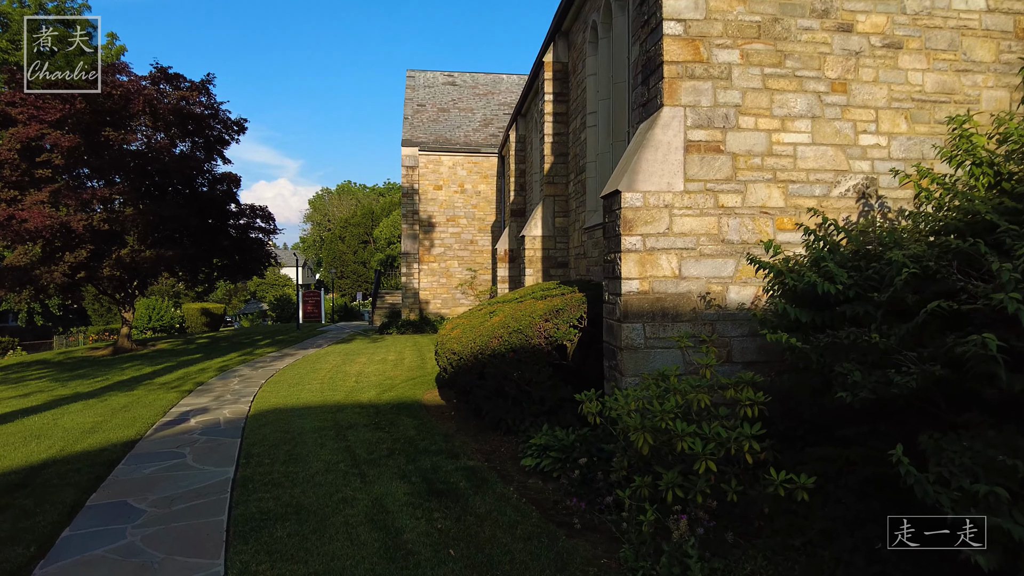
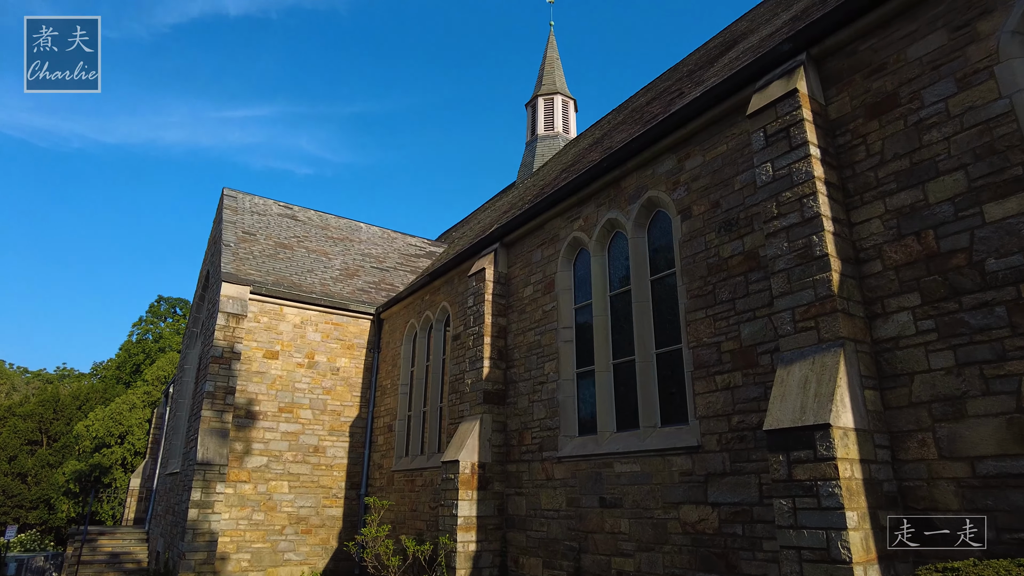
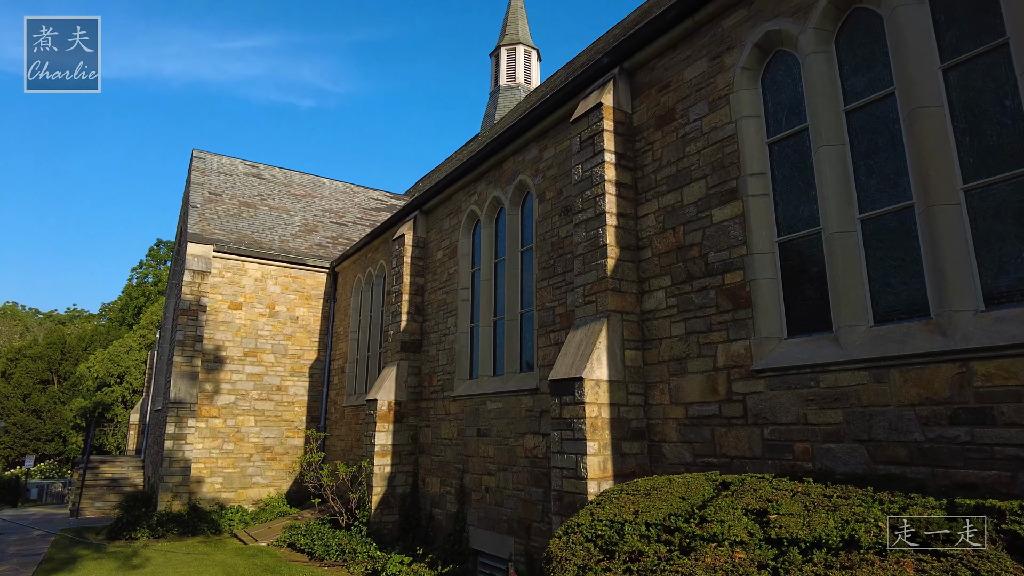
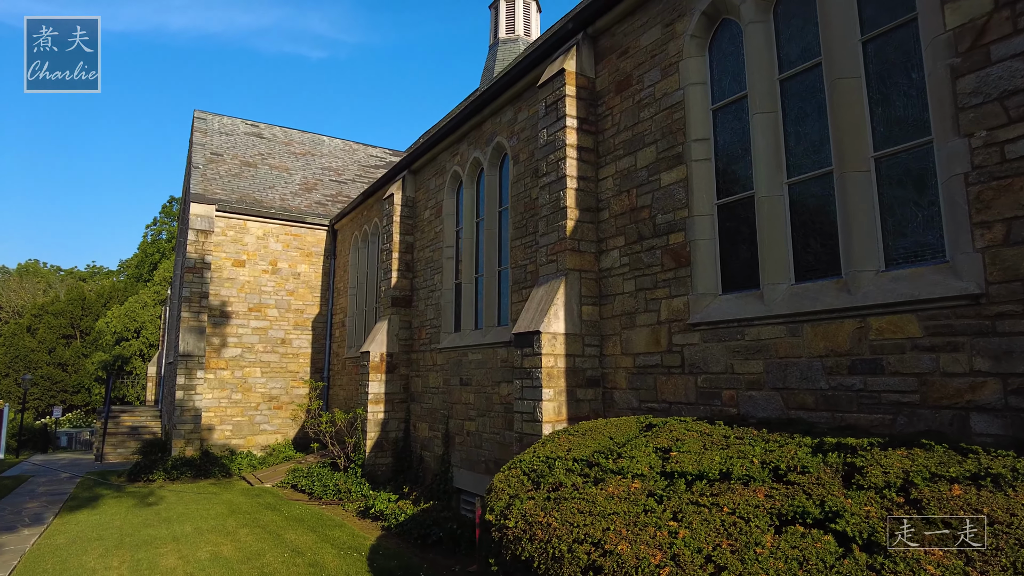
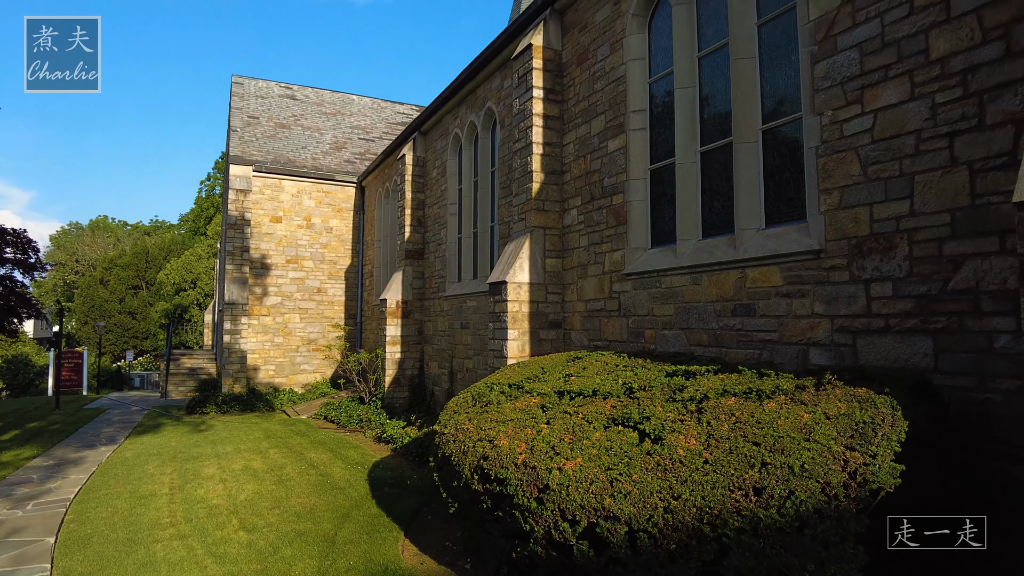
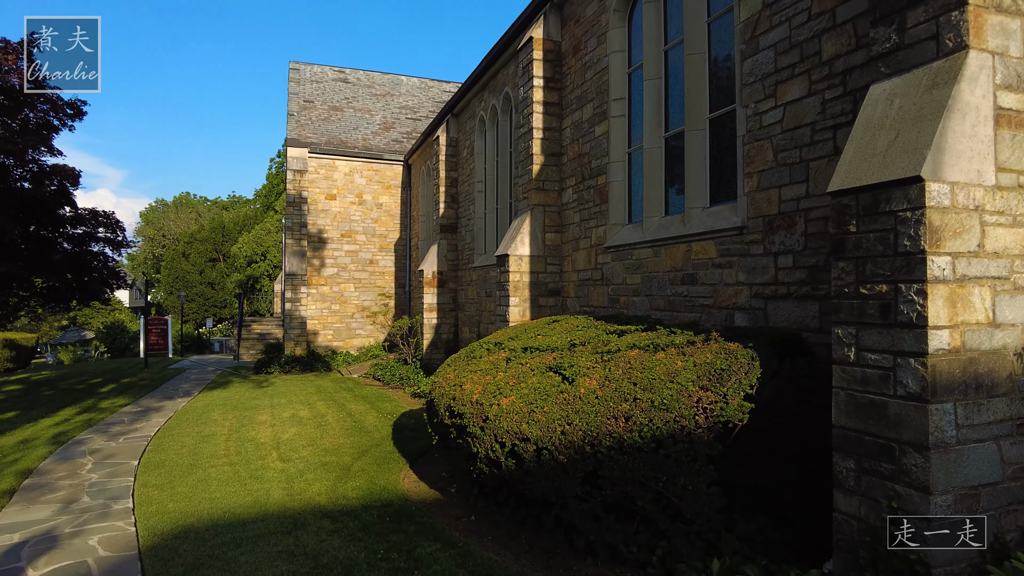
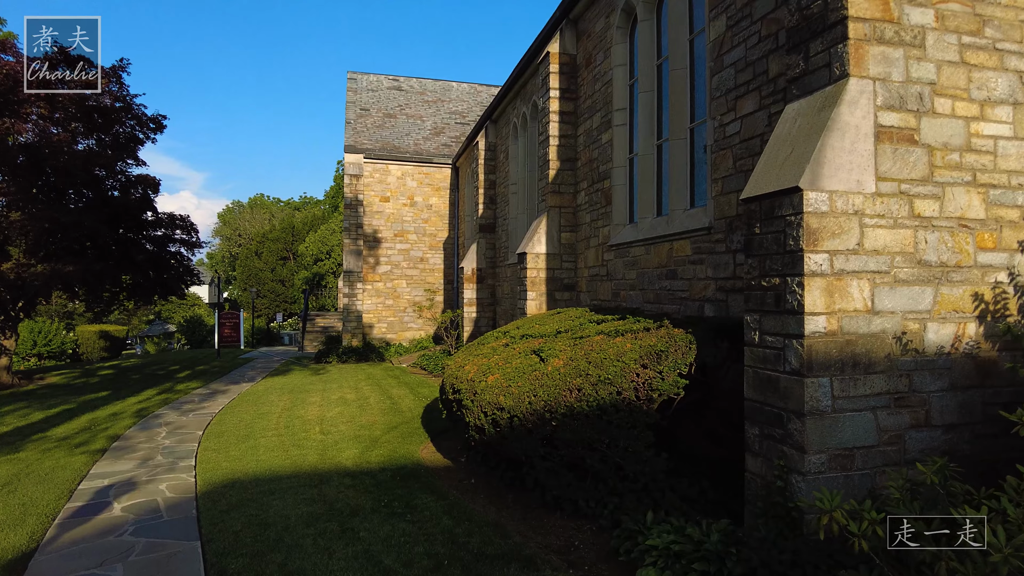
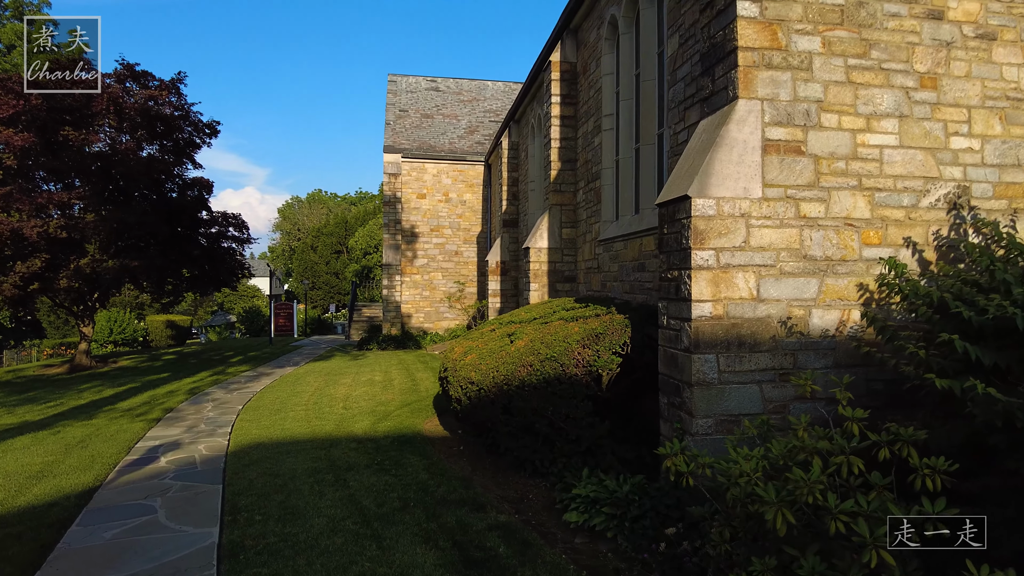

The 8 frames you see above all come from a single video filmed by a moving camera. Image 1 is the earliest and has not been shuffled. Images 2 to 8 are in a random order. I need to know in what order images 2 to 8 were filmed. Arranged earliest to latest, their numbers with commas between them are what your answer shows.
8, 7, 6, 5, 4, 3, 2
